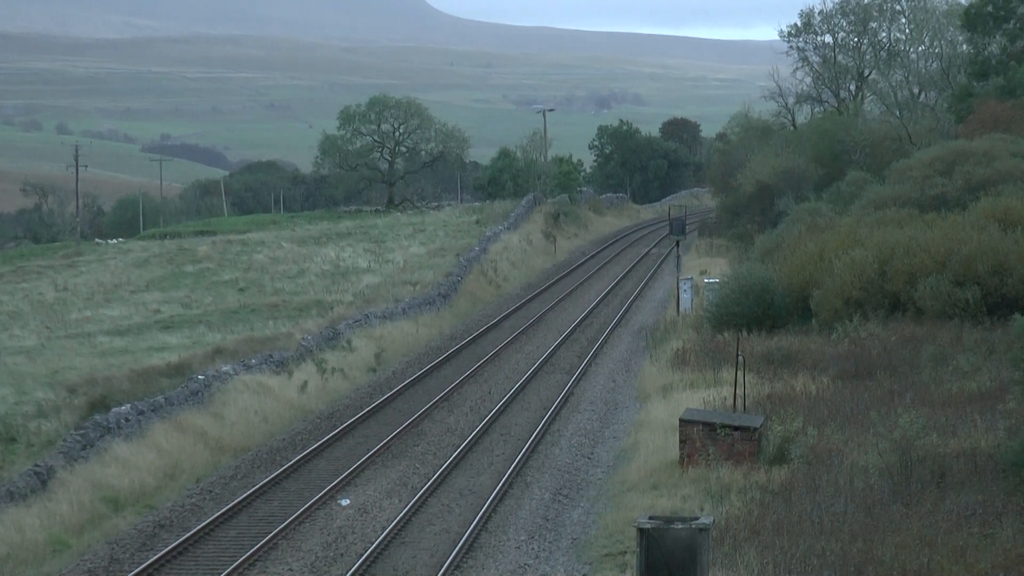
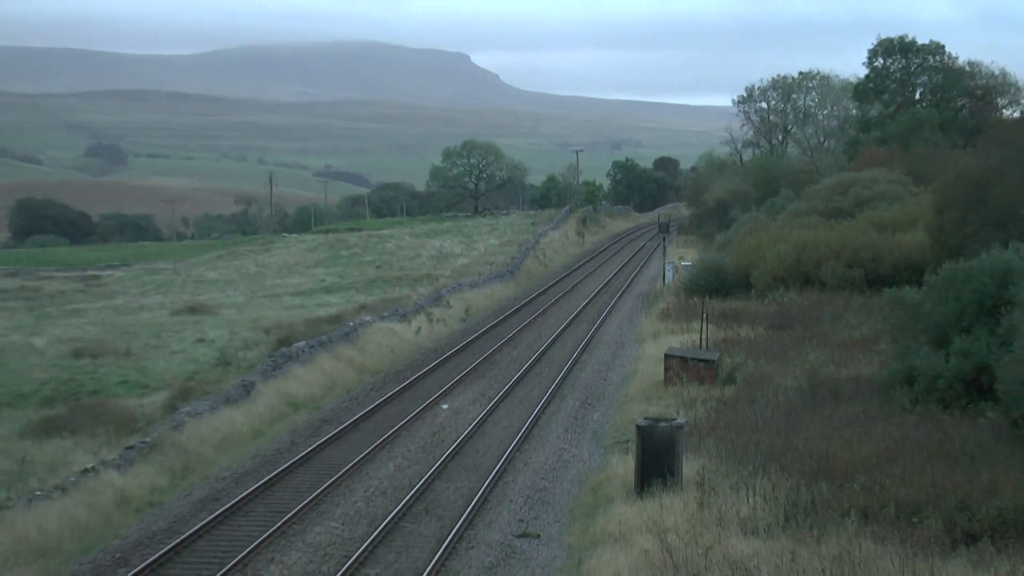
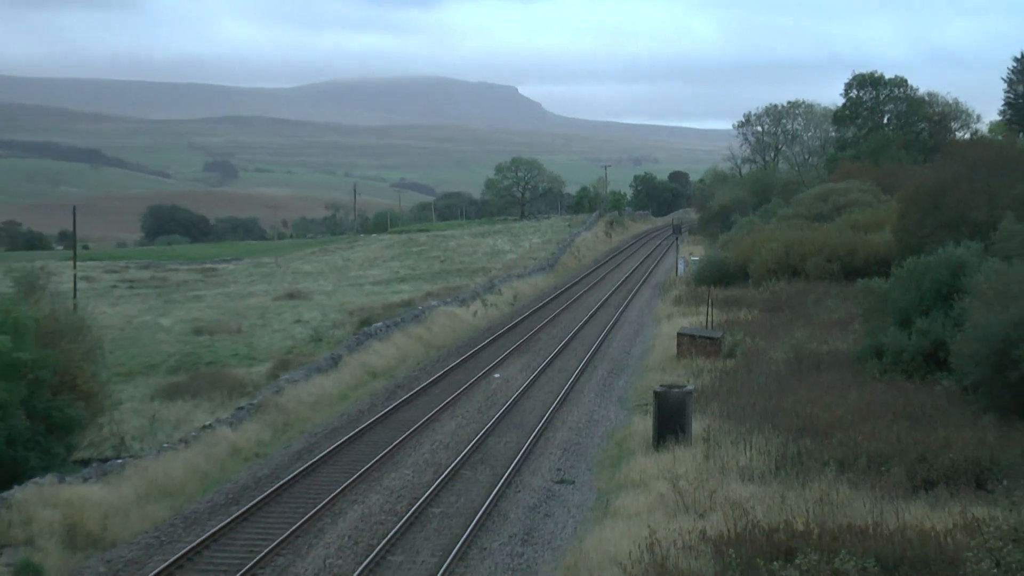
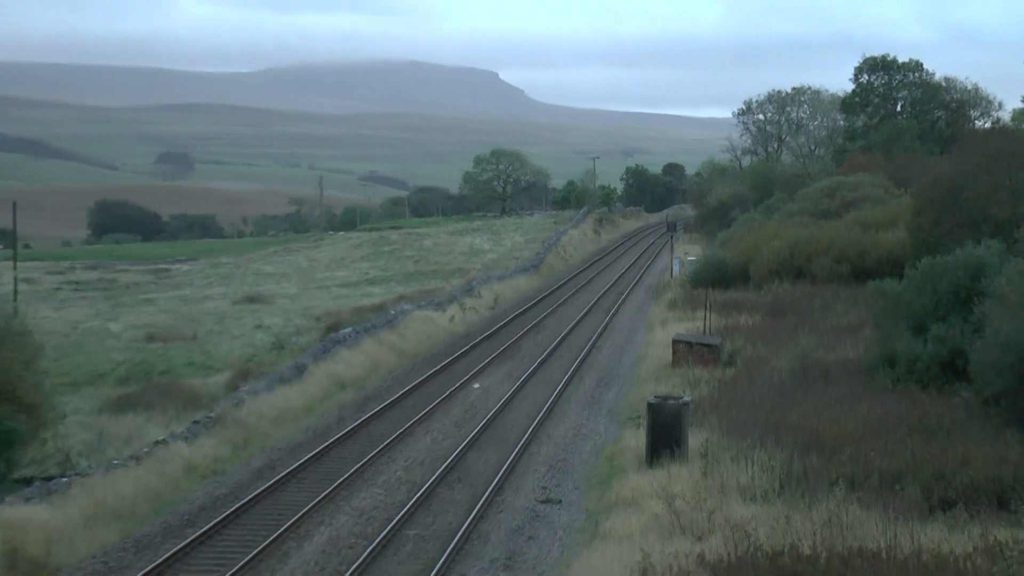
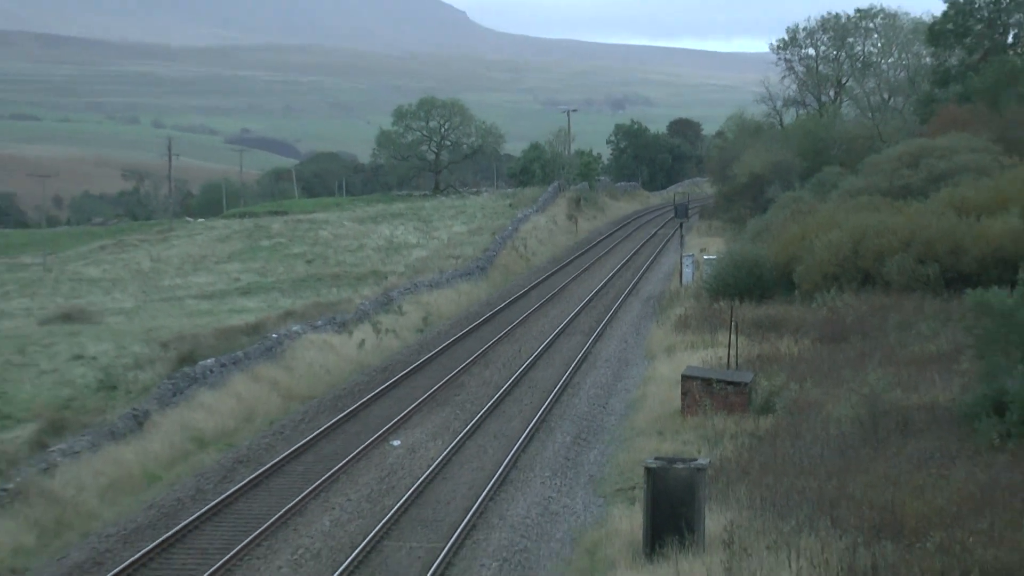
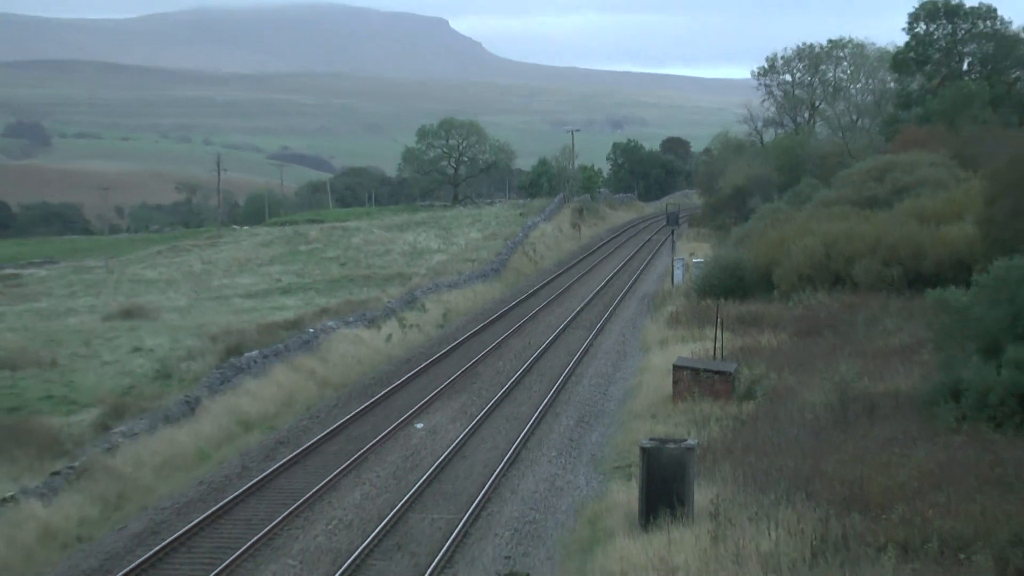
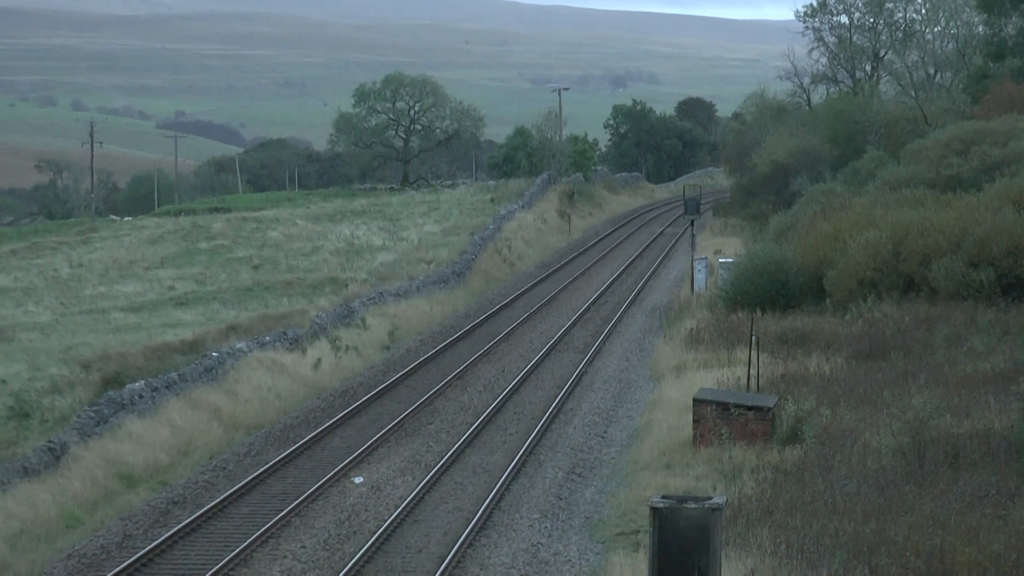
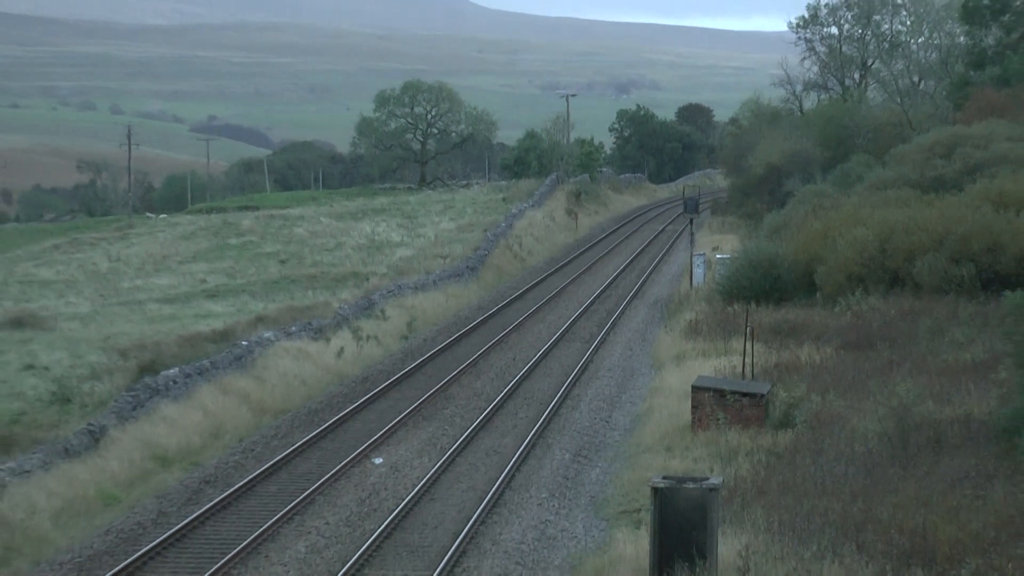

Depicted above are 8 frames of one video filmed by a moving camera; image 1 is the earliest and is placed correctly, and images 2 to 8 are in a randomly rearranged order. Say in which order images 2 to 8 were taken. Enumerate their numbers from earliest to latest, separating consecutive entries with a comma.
7, 8, 5, 6, 2, 4, 3
